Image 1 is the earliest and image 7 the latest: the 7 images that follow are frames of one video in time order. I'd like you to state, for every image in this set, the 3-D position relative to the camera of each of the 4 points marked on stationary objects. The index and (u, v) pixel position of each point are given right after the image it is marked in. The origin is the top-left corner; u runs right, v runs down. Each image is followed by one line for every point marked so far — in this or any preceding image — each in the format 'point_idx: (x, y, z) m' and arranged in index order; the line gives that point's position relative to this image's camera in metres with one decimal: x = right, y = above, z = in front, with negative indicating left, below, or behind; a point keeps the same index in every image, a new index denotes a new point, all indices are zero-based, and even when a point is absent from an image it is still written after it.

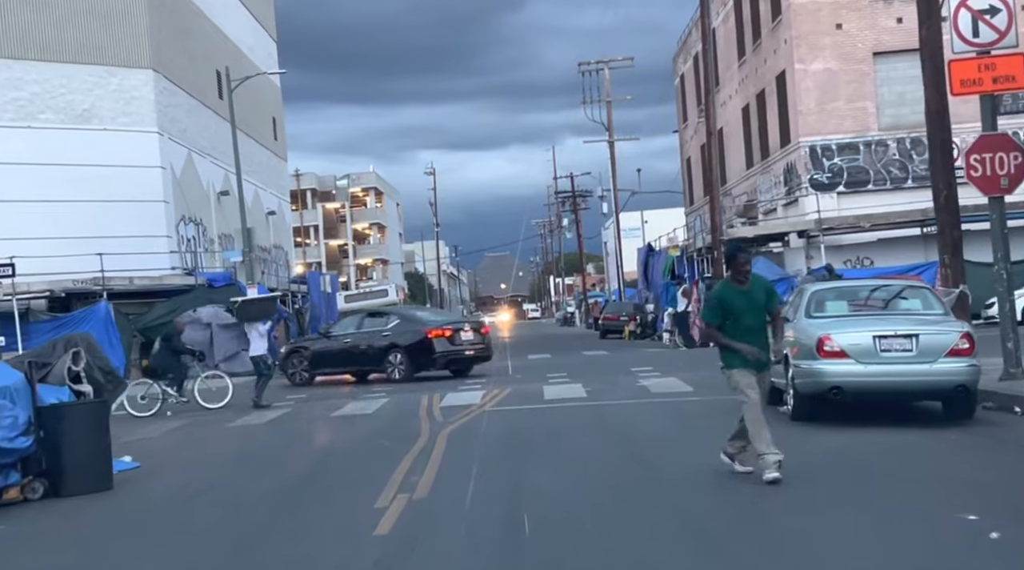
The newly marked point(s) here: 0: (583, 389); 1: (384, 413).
0: (+1.2, -1.7, +19.1) m
1: (-1.9, -2.0, +18.2) m
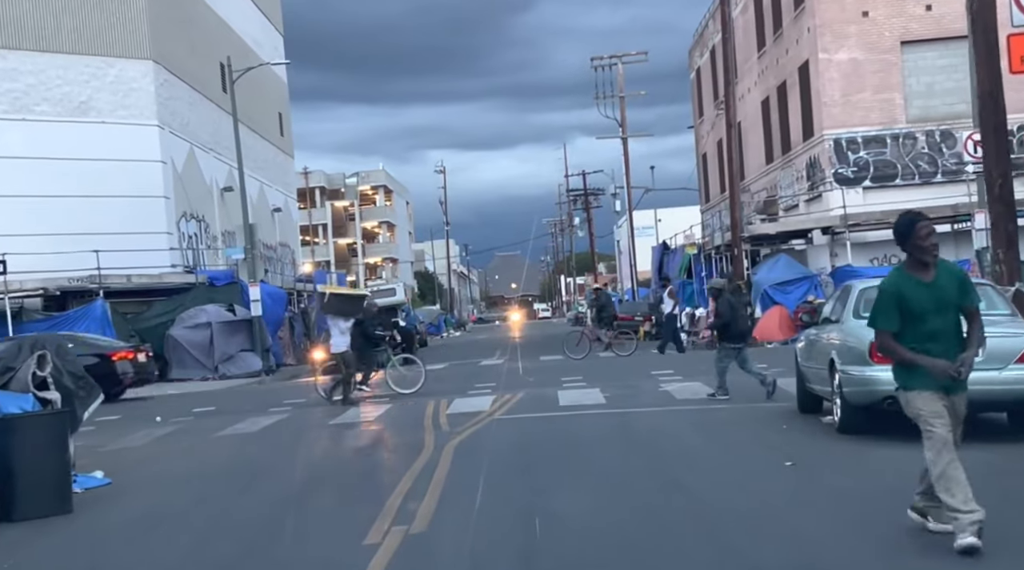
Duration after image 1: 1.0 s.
0: (+1.4, -1.7, +17.7) m
1: (-1.8, -2.0, +16.8) m
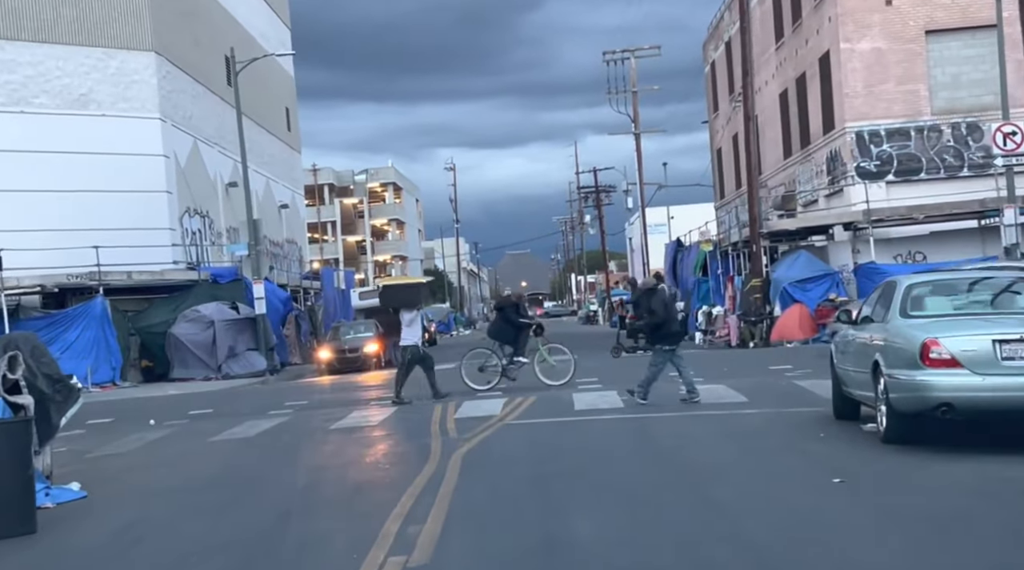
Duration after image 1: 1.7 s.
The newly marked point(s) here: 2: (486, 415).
0: (+1.5, -1.6, +16.7) m
1: (-1.6, -1.9, +15.8) m
2: (-0.4, -1.8, +16.1) m
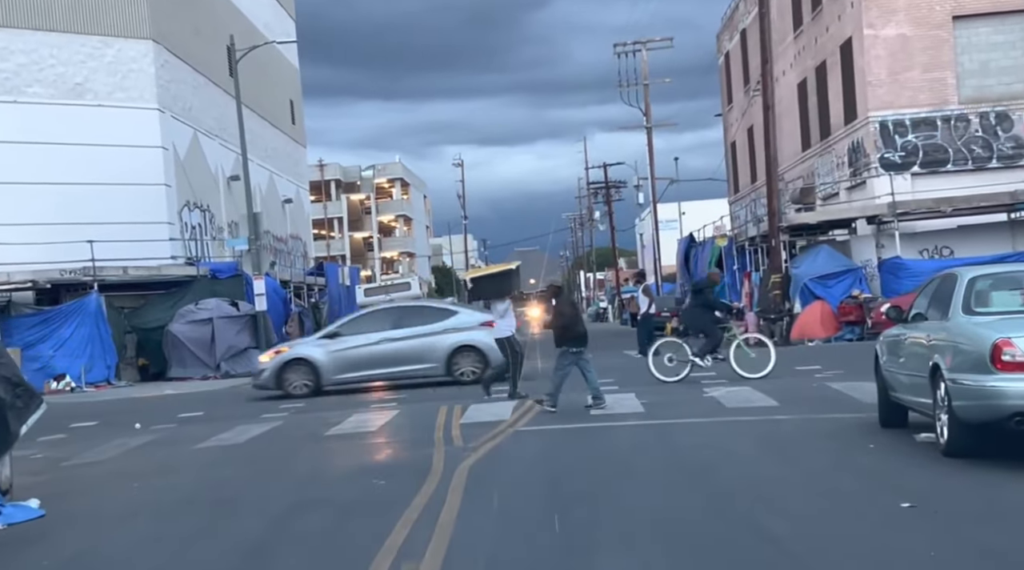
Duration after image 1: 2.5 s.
0: (+1.7, -1.5, +15.5) m
1: (-1.5, -1.8, +14.6) m
2: (-0.2, -1.7, +14.8) m
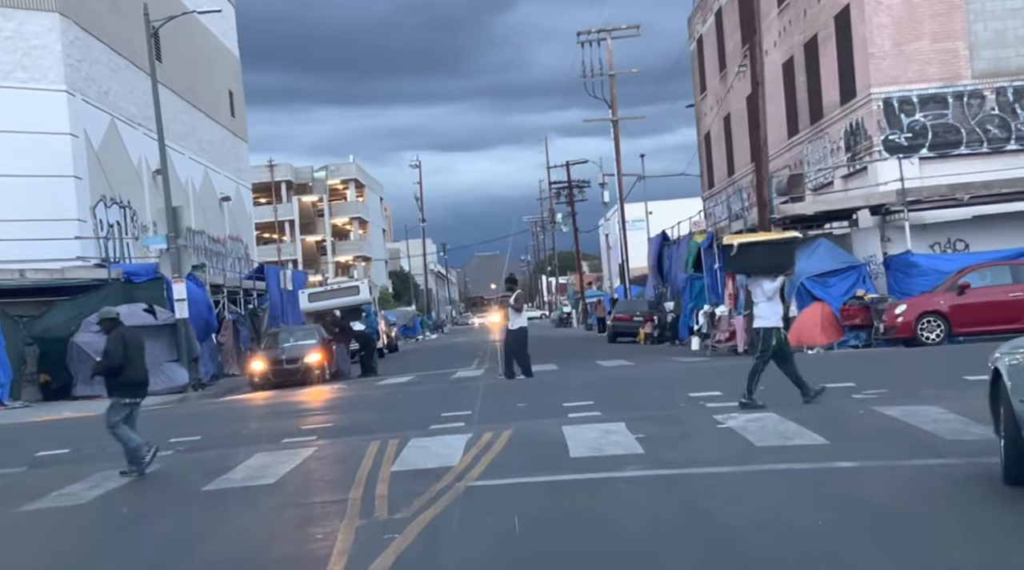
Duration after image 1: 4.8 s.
0: (+1.2, -1.5, +11.5) m
1: (-1.9, -1.8, +10.6) m
2: (-0.7, -1.7, +10.9) m
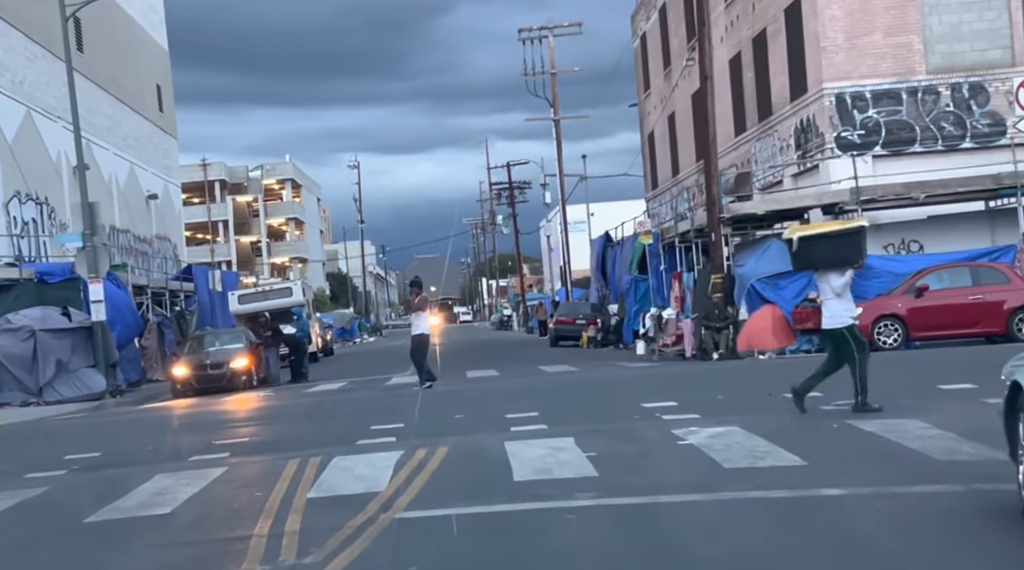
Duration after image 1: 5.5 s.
0: (+0.6, -1.5, +10.2) m
1: (-2.4, -1.8, +9.1) m
2: (-1.2, -1.7, +9.5) m
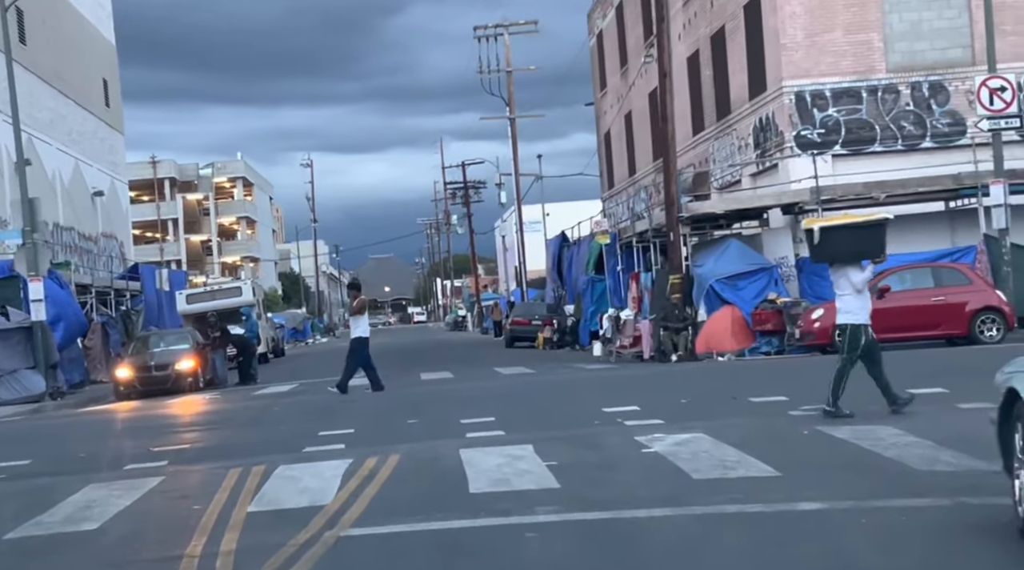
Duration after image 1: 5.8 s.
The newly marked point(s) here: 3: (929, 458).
0: (+0.3, -1.5, +9.6) m
1: (-2.7, -1.8, +8.4) m
2: (-1.5, -1.6, +8.8) m
3: (+3.2, -1.3, +9.0) m
